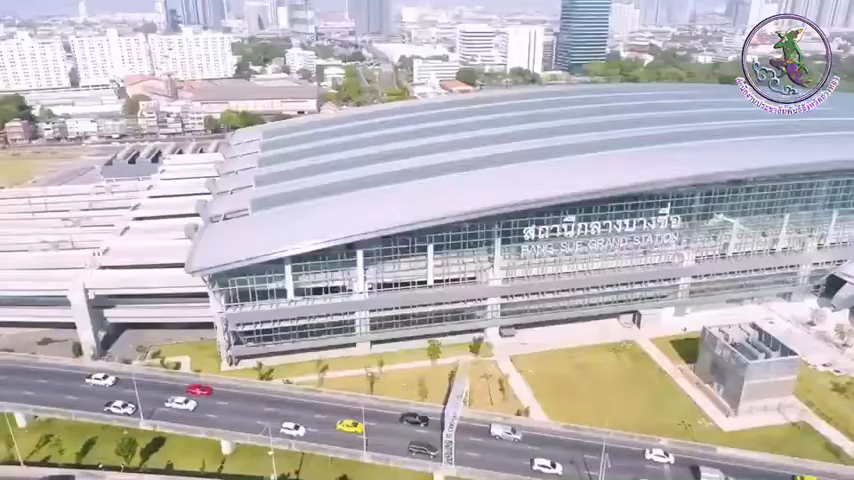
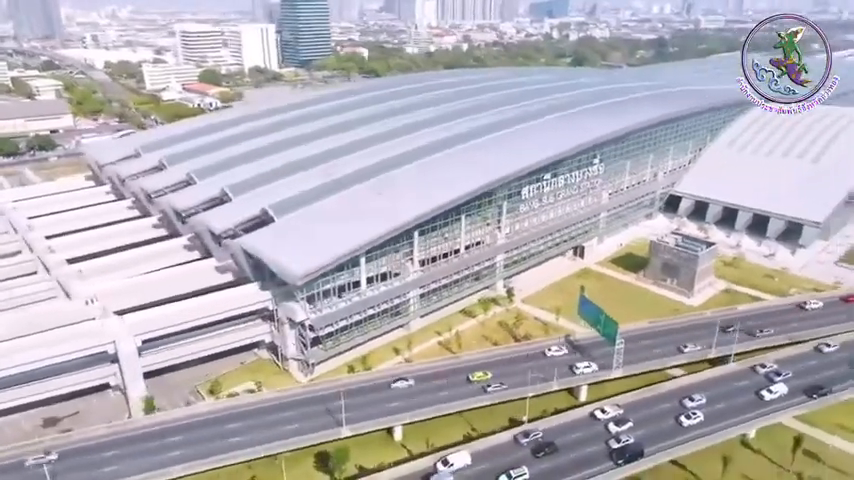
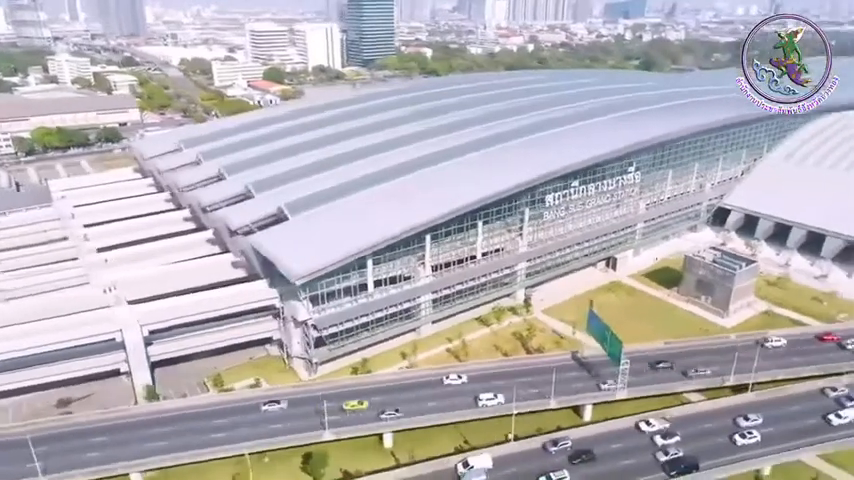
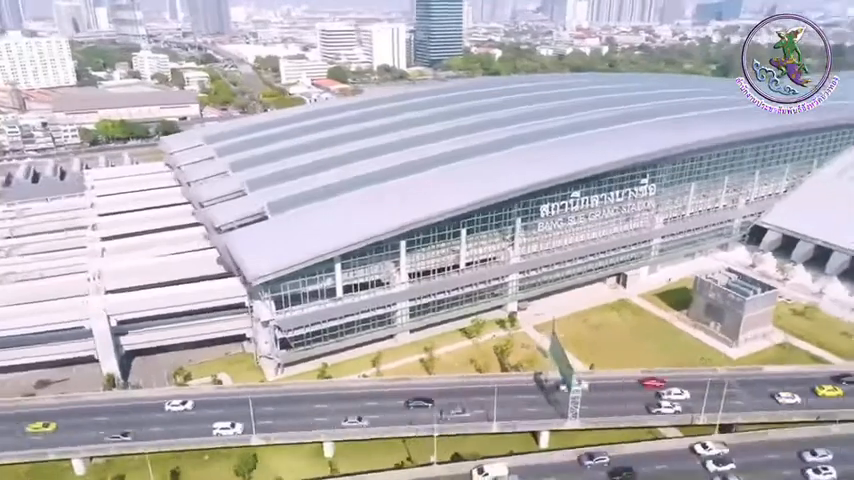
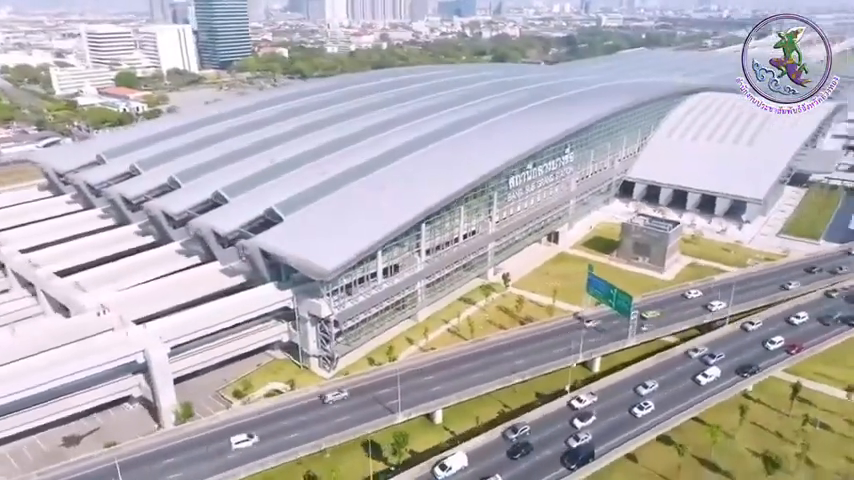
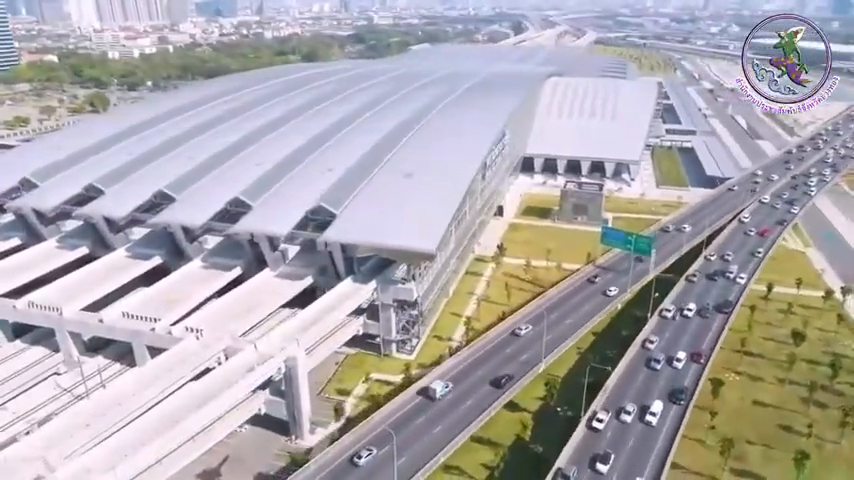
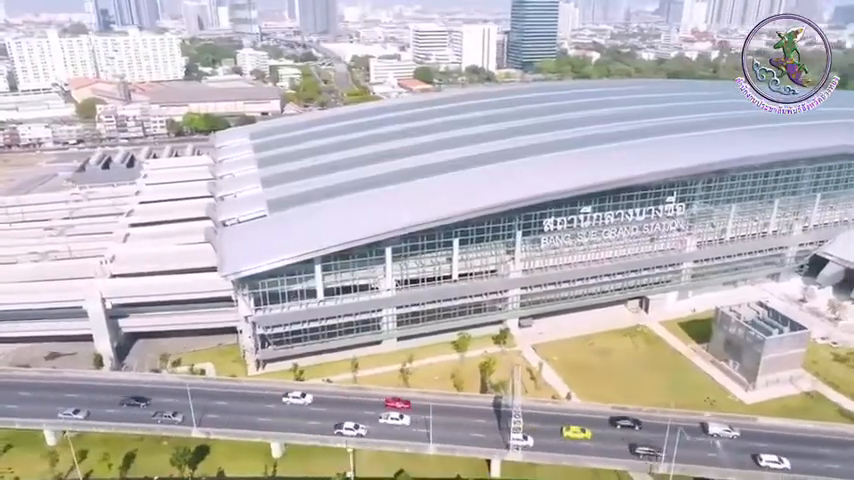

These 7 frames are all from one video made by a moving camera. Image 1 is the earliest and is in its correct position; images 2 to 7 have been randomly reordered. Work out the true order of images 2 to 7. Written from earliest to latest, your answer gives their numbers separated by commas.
7, 4, 3, 2, 5, 6
